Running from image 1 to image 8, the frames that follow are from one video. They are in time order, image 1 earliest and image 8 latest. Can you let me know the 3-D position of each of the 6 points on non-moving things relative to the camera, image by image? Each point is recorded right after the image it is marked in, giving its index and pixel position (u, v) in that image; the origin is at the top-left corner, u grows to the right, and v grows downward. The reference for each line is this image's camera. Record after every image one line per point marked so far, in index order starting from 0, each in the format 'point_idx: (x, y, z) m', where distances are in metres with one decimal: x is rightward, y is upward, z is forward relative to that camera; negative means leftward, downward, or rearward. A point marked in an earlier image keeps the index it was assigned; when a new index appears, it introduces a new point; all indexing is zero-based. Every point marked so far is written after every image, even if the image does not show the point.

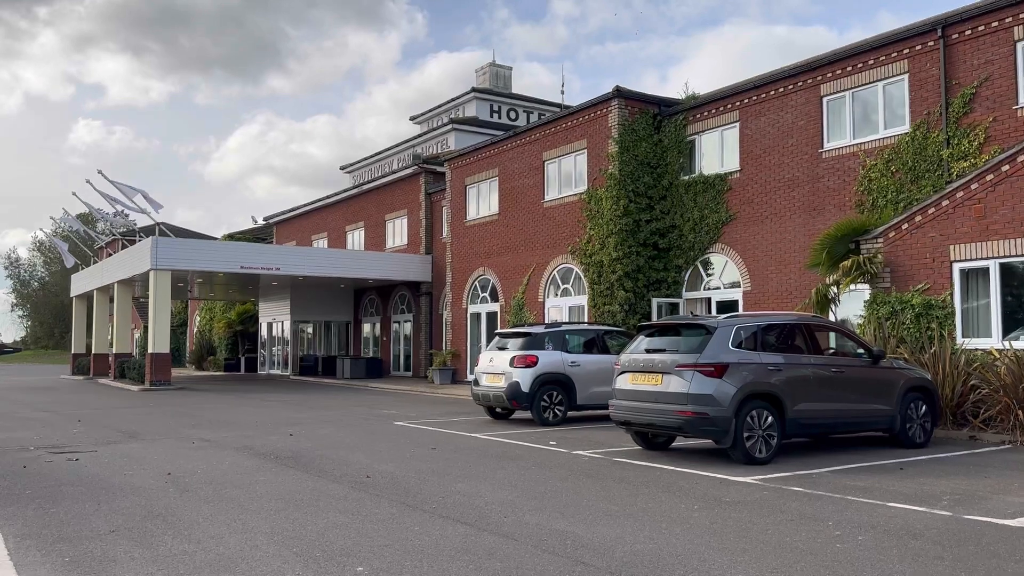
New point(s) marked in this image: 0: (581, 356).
0: (+1.2, -1.2, +14.6) m
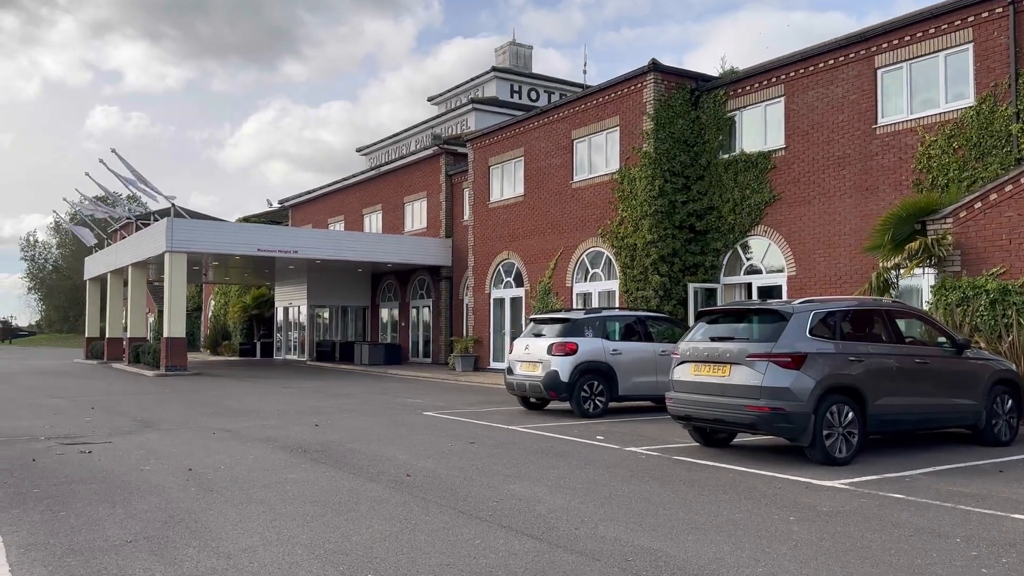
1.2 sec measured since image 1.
0: (+1.9, -0.9, +13.7) m
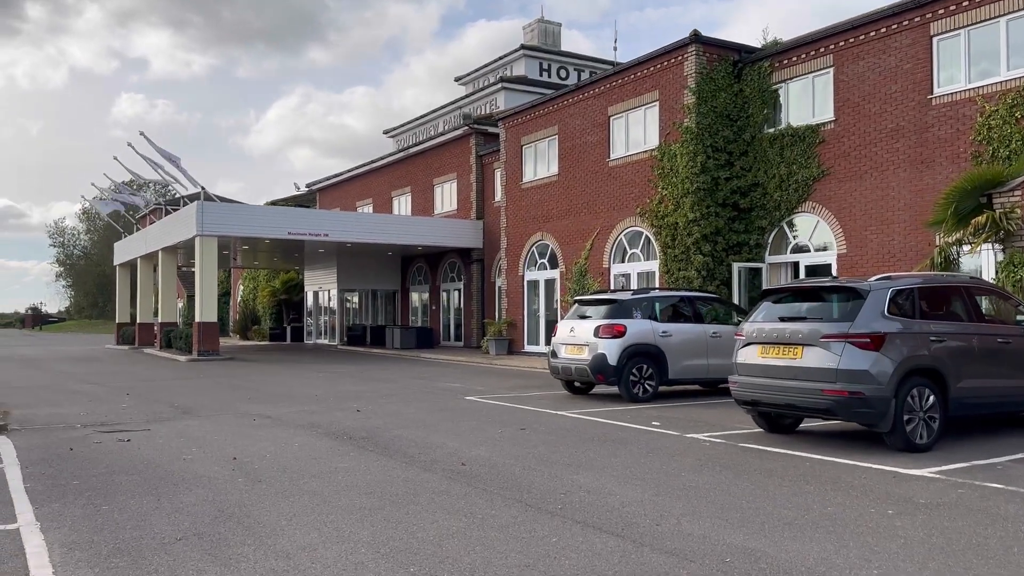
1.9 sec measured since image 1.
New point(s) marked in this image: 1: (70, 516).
0: (+2.6, -0.6, +13.1) m
1: (-3.3, -1.7, +6.0) m
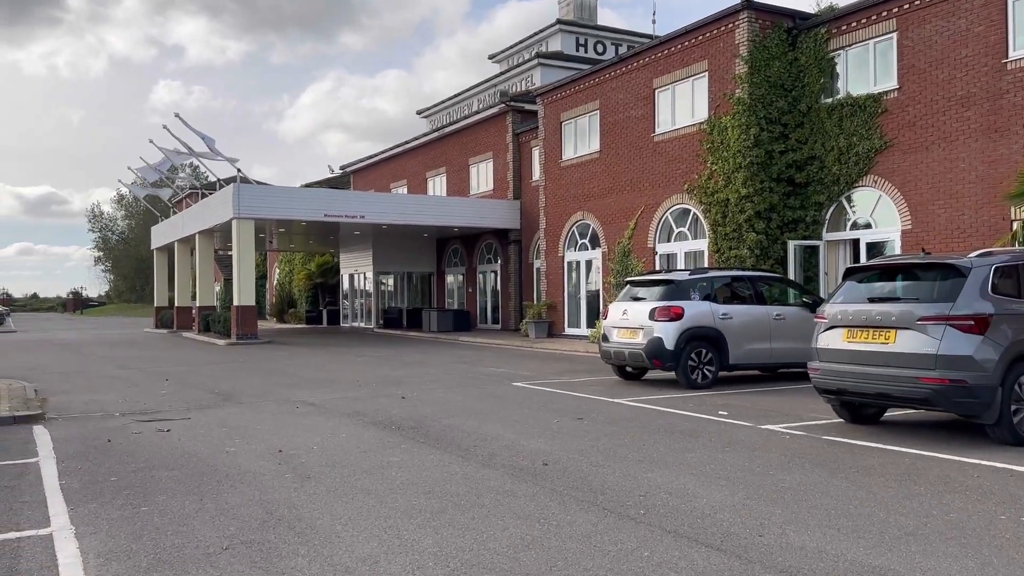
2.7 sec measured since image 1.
0: (+3.4, -0.3, +12.4) m
1: (-2.8, -1.6, +5.5) m
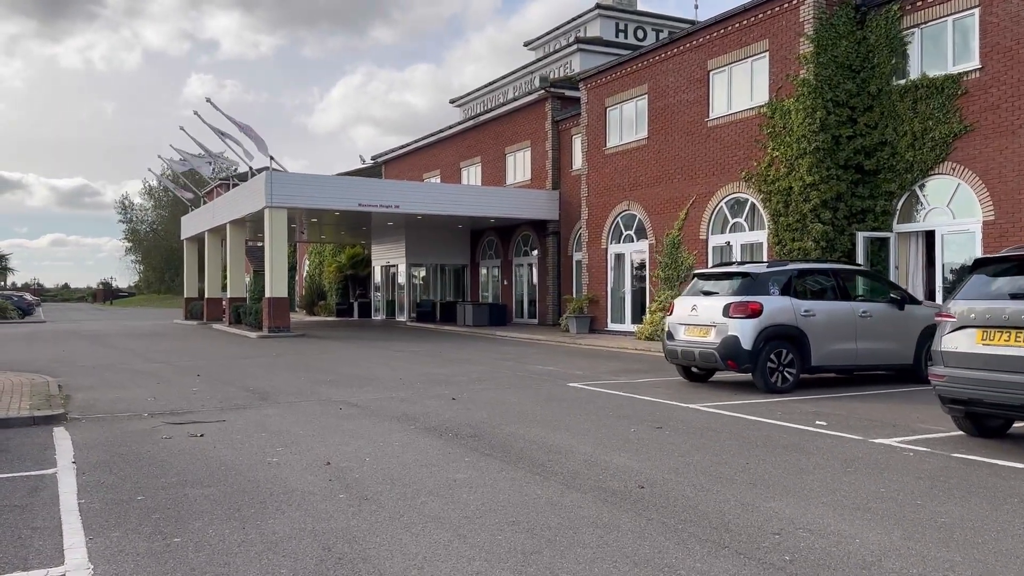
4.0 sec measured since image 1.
0: (+4.2, -0.2, +11.3) m
1: (-2.1, -1.5, +4.6) m
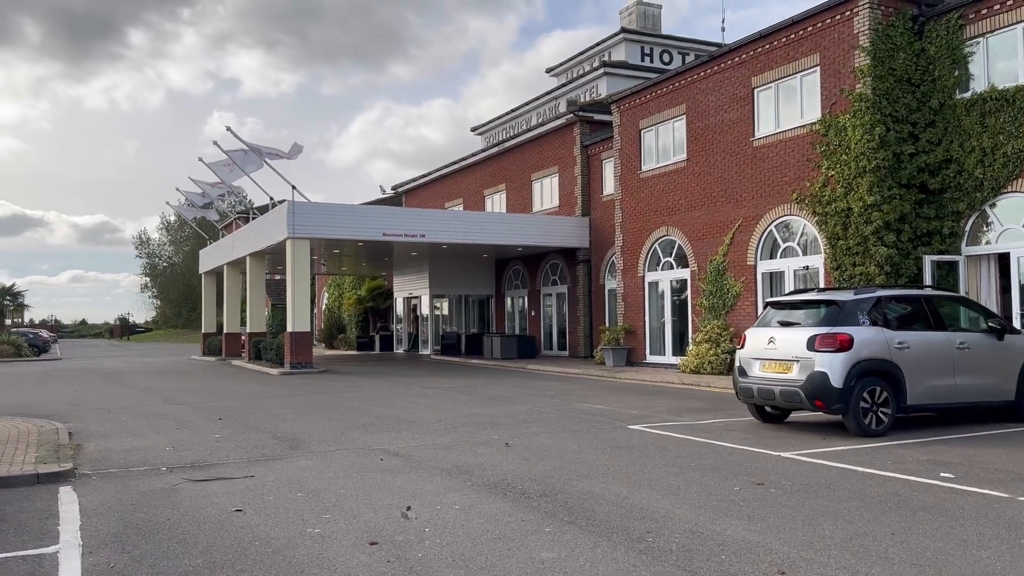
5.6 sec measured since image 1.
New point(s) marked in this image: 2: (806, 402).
0: (+4.9, -0.6, +10.1) m
1: (-1.5, -1.7, +3.4) m
2: (+3.5, -1.4, +9.8) m
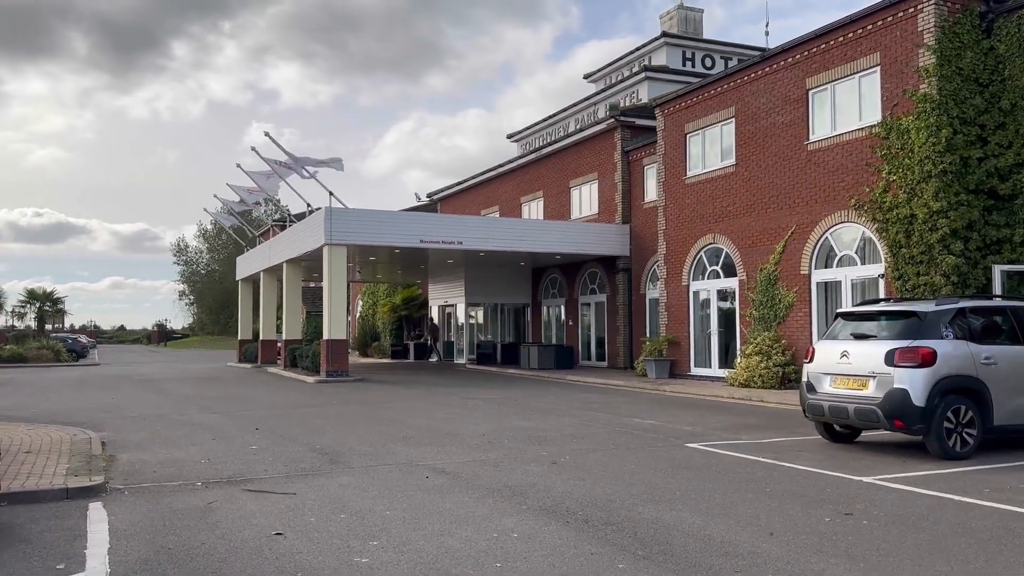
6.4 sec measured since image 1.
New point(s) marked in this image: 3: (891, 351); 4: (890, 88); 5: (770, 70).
0: (+5.5, -0.7, +9.3) m
1: (-1.2, -1.7, +2.9) m
2: (+4.1, -1.5, +9.0) m
3: (+4.3, -0.7, +9.1) m
4: (+7.7, +4.1, +16.6) m
5: (+6.2, +5.2, +19.6) m
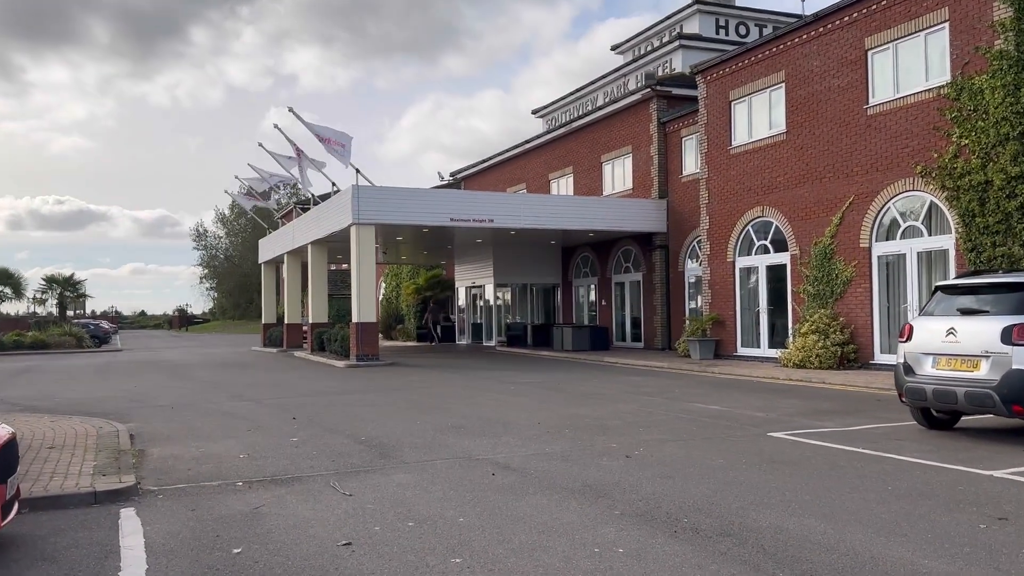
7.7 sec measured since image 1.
0: (+6.2, -0.4, +8.2) m
1: (-0.6, -1.6, +2.0) m
2: (+4.8, -1.2, +8.0) m
3: (+5.0, -0.4, +8.1) m
4: (+8.5, +4.6, +15.4) m
5: (+7.0, +5.8, +18.4) m
